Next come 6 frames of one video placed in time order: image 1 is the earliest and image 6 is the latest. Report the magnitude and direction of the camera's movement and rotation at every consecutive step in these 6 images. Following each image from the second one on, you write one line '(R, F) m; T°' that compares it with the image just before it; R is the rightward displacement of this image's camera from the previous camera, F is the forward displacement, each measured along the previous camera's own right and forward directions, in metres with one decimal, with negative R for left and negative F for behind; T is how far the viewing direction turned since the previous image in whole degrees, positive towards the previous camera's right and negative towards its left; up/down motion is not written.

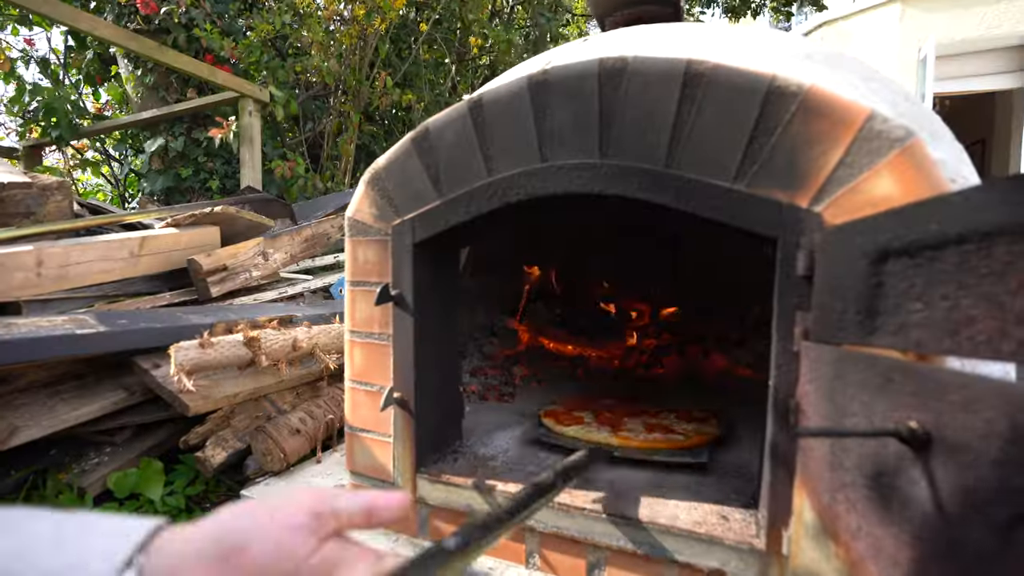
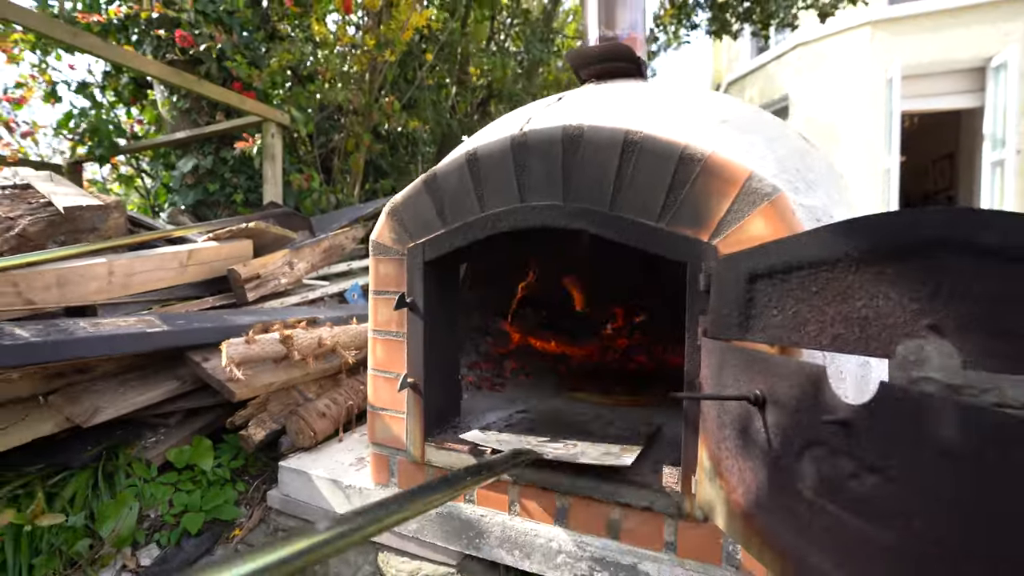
(0.0, -0.3) m; -1°
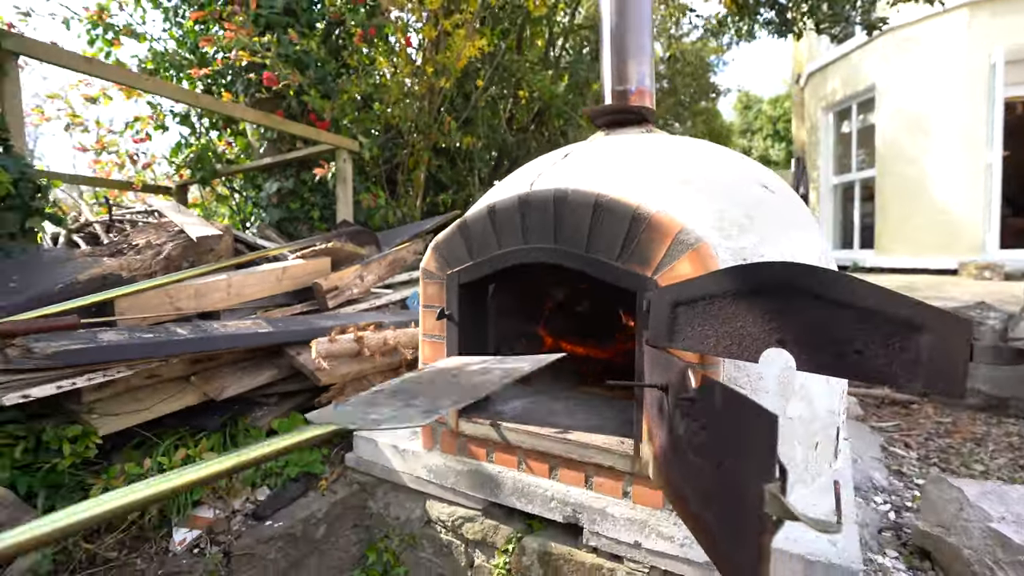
(+0.1, -0.4) m; -6°
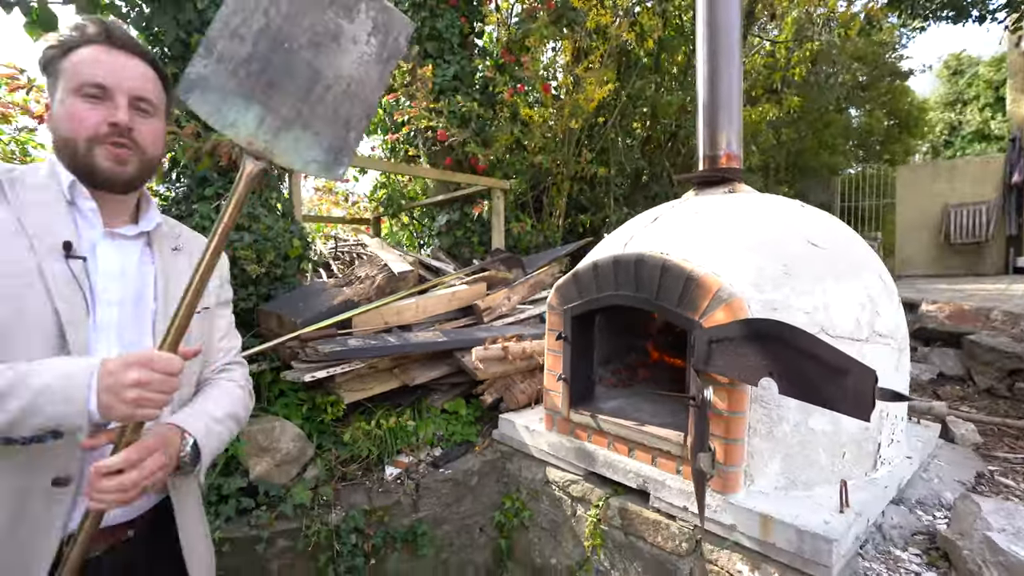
(+0.2, -0.7) m; -16°
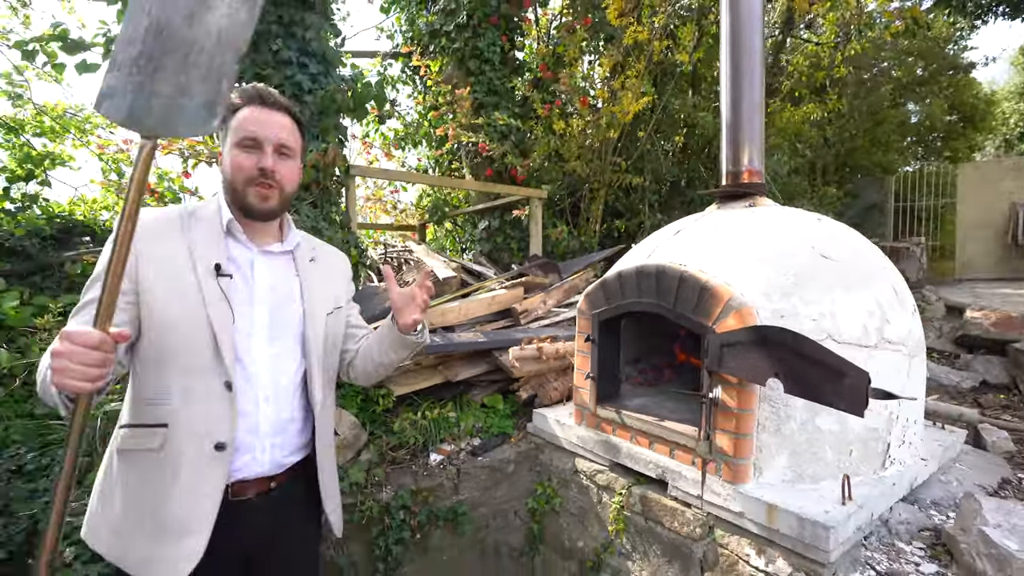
(+0.1, -0.2) m; -5°
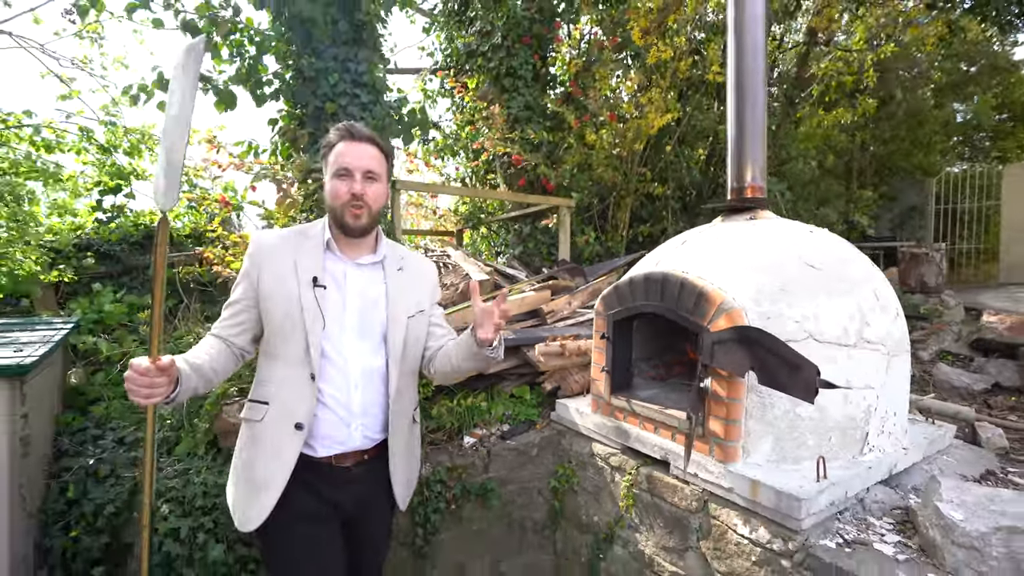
(+0.1, -0.4) m; -4°
